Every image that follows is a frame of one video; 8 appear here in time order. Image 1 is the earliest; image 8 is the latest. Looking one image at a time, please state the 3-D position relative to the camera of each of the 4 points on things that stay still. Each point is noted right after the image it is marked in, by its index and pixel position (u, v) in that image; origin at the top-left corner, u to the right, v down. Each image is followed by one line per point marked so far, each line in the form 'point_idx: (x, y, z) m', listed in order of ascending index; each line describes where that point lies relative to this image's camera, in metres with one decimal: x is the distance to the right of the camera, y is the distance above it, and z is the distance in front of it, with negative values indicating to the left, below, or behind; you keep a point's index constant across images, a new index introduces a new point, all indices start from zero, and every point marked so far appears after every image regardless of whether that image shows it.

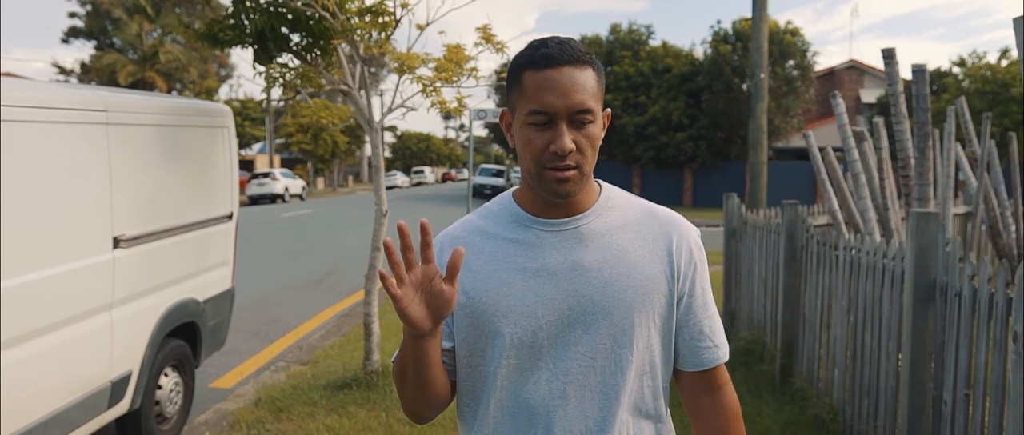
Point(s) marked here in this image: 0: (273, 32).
0: (-1.4, +1.1, +4.9) m
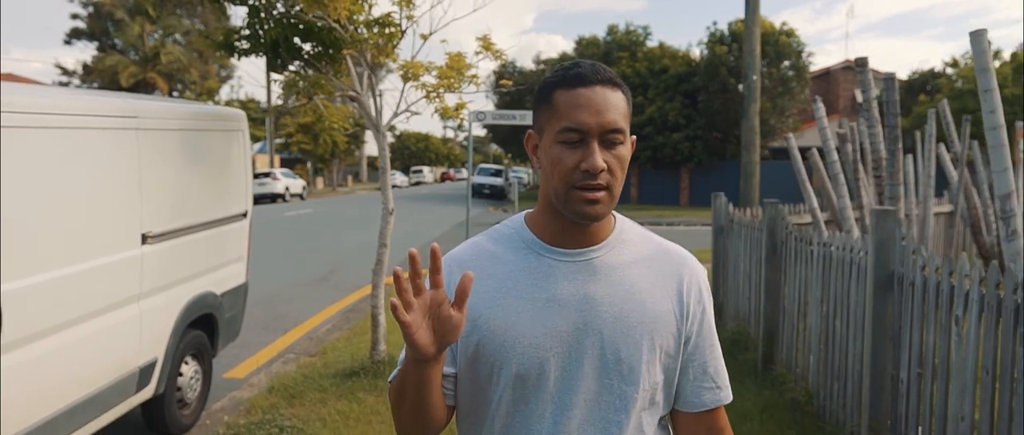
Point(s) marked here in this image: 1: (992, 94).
0: (-1.4, +1.1, +5.2) m
1: (+2.2, +0.6, +3.8) m
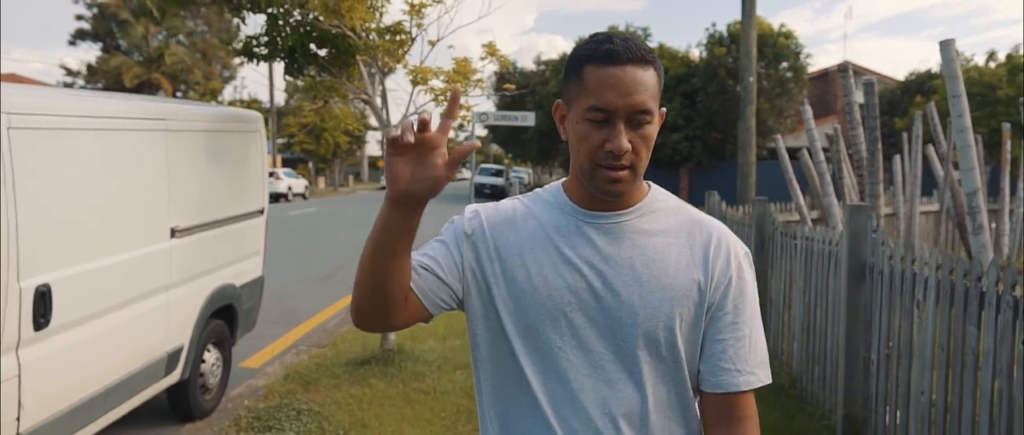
0: (-1.4, +1.1, +5.6) m
1: (+2.2, +0.6, +4.2) m
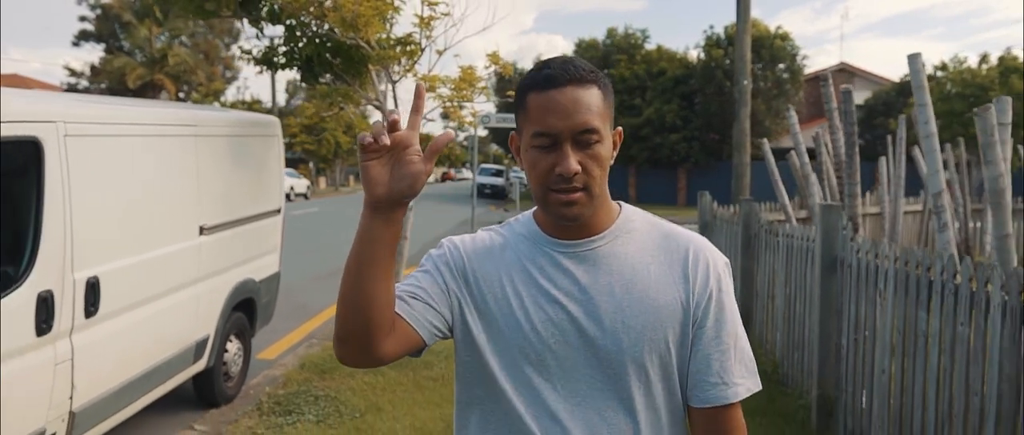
0: (-1.4, +1.1, +5.9) m
1: (+2.2, +0.6, +4.5) m
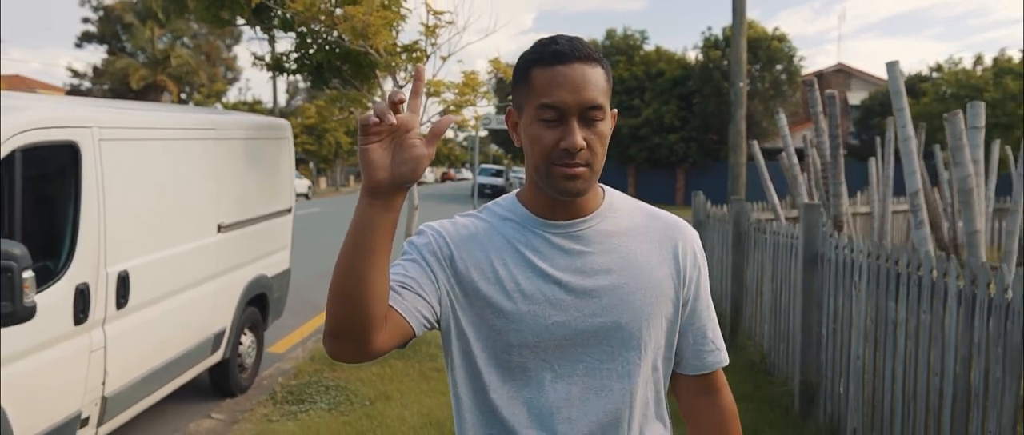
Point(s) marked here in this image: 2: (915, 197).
0: (-1.3, +1.1, +6.2) m
1: (+2.2, +0.6, +4.8) m
2: (+2.3, +0.1, +4.8) m
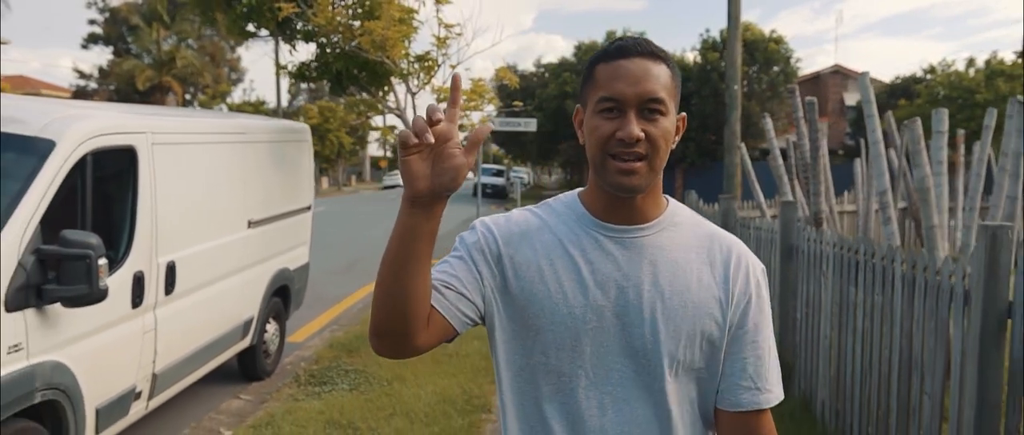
0: (-1.3, +1.2, +6.7) m
1: (+2.3, +0.6, +5.3) m
2: (+2.3, +0.1, +5.3) m
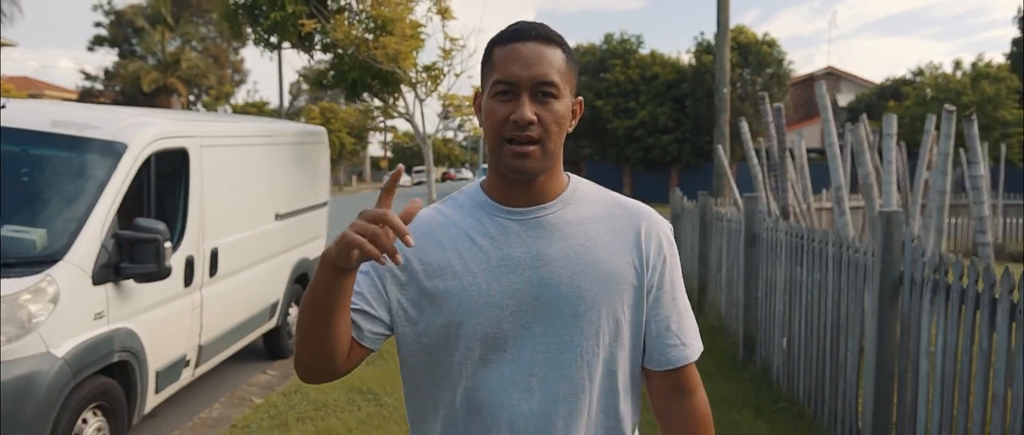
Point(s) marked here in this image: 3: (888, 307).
0: (-1.3, +1.2, +7.4) m
1: (+2.3, +0.7, +6.0) m
2: (+2.3, +0.2, +6.0) m
3: (+1.5, -0.4, +3.4) m
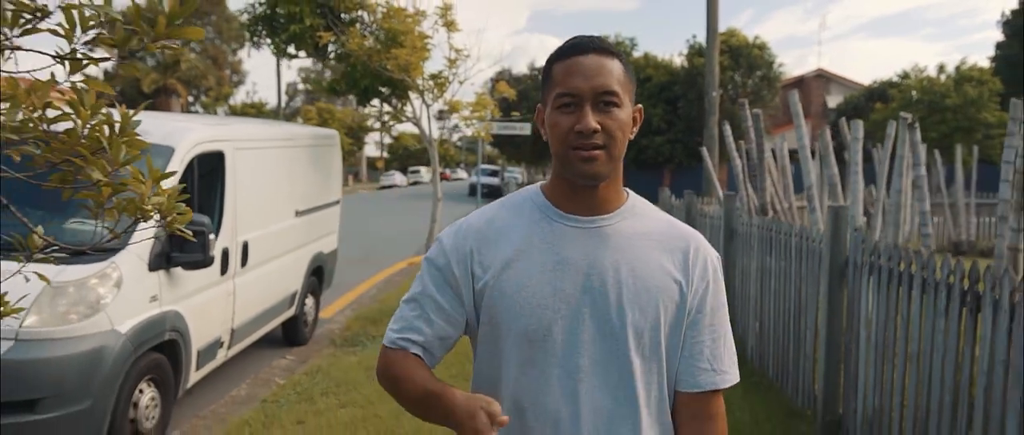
0: (-1.3, +1.2, +8.0) m
1: (+2.3, +0.7, +6.6) m
2: (+2.3, +0.2, +6.6) m
3: (+1.5, -0.3, +4.0) m
